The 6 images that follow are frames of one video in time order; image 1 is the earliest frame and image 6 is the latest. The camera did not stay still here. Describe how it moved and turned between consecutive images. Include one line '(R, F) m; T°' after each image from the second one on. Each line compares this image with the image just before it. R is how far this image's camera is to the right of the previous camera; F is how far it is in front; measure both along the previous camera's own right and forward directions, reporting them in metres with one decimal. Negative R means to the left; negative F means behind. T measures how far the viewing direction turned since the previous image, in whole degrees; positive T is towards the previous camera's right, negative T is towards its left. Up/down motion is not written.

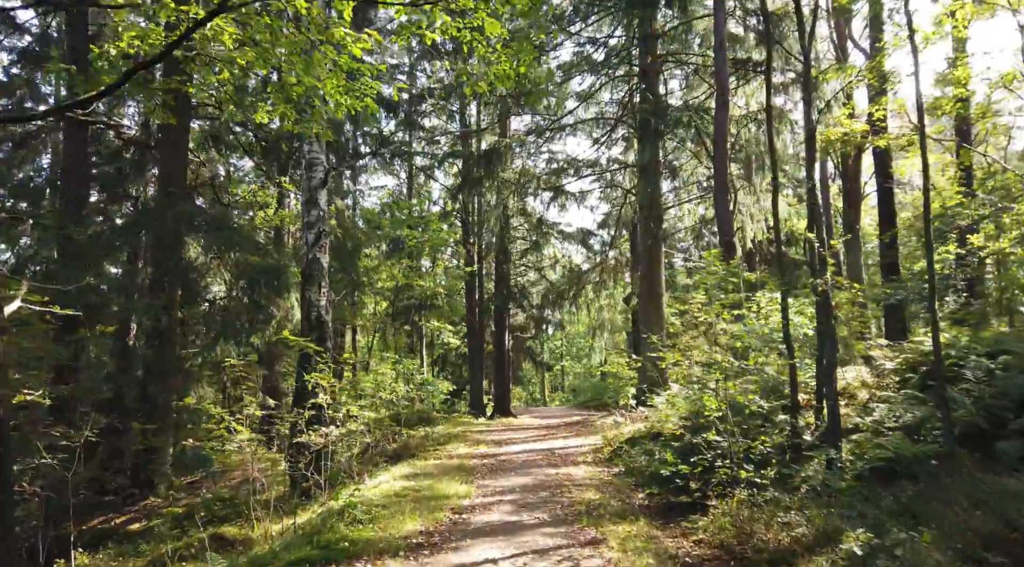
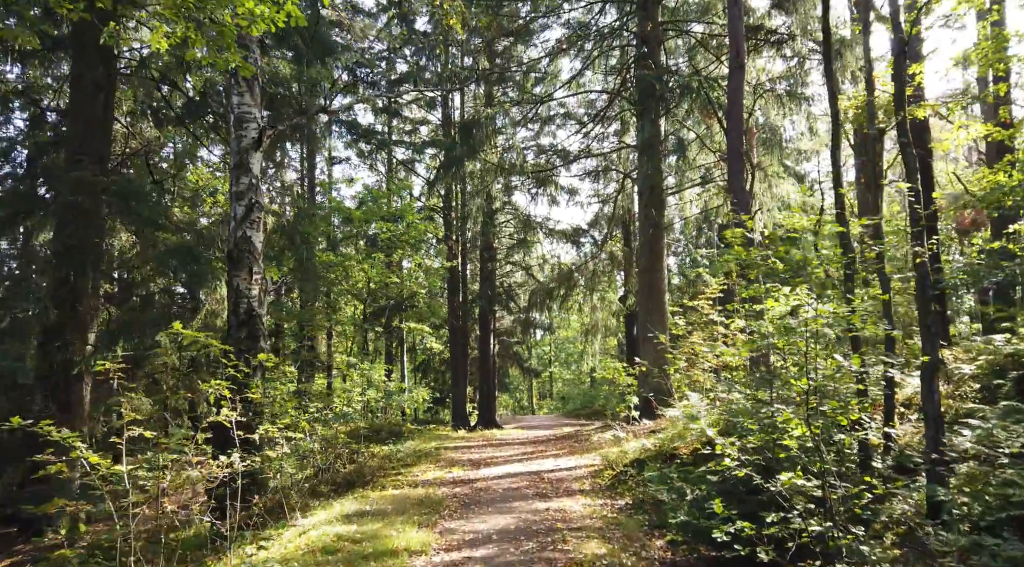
(+0.1, +1.9) m; +1°
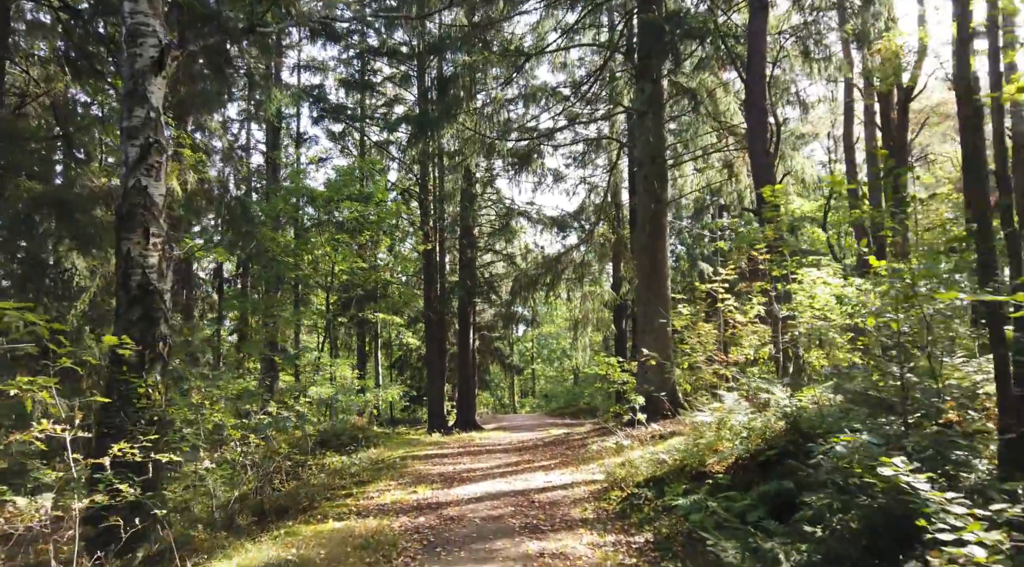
(0.0, +1.9) m; +1°
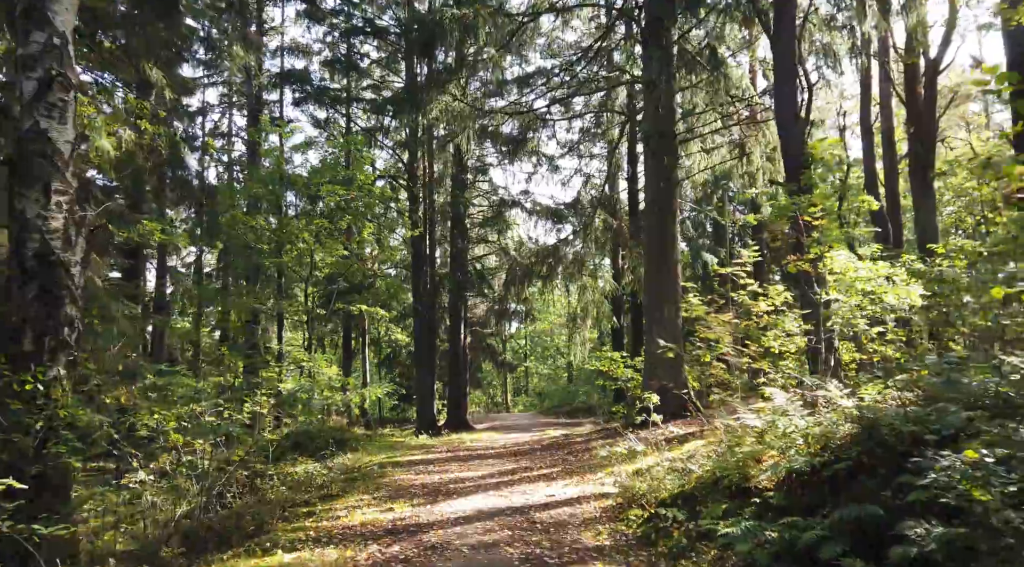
(0.0, +1.2) m; +1°
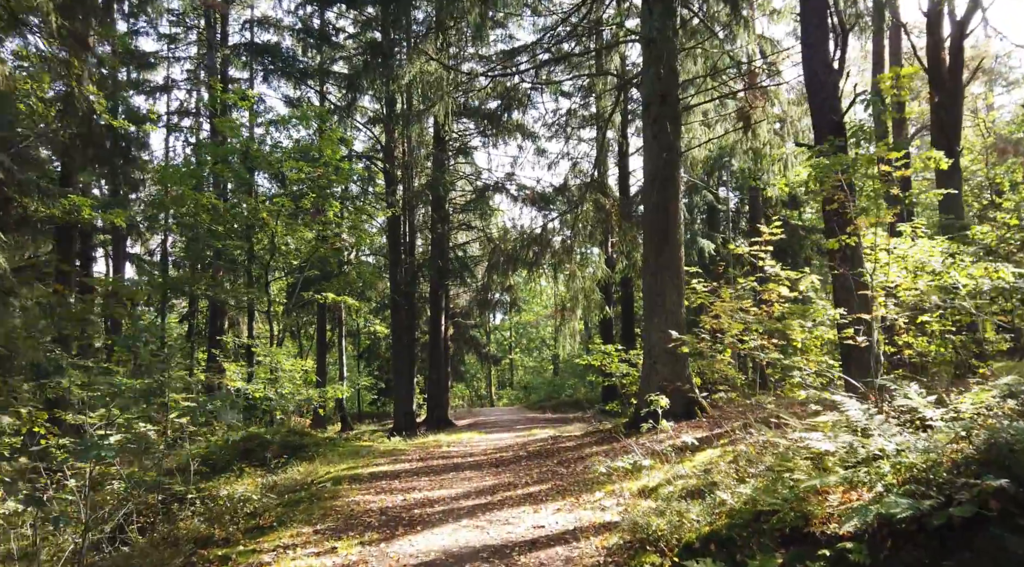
(0.0, +1.4) m; +1°
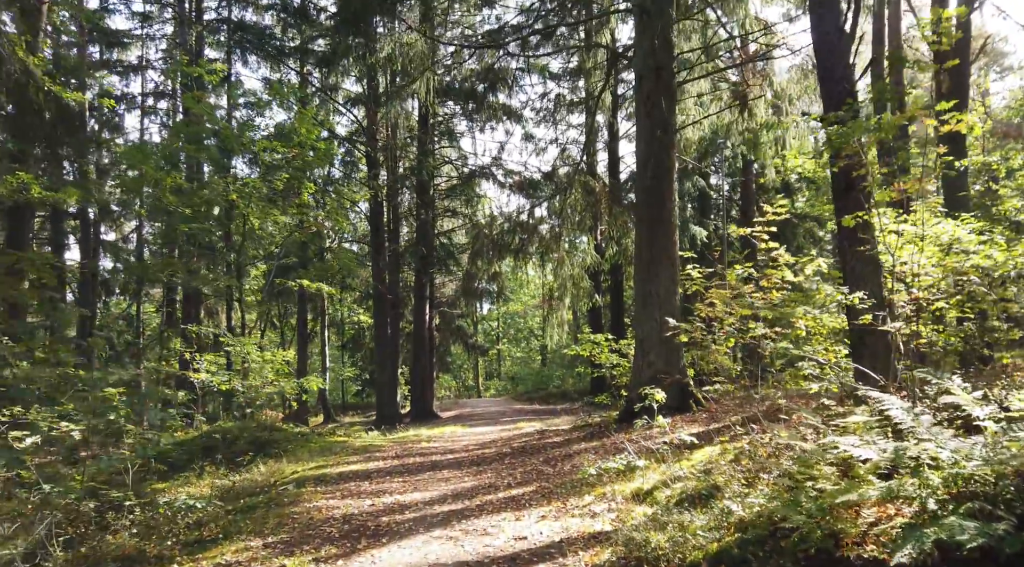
(+0.1, +0.6) m; +1°
